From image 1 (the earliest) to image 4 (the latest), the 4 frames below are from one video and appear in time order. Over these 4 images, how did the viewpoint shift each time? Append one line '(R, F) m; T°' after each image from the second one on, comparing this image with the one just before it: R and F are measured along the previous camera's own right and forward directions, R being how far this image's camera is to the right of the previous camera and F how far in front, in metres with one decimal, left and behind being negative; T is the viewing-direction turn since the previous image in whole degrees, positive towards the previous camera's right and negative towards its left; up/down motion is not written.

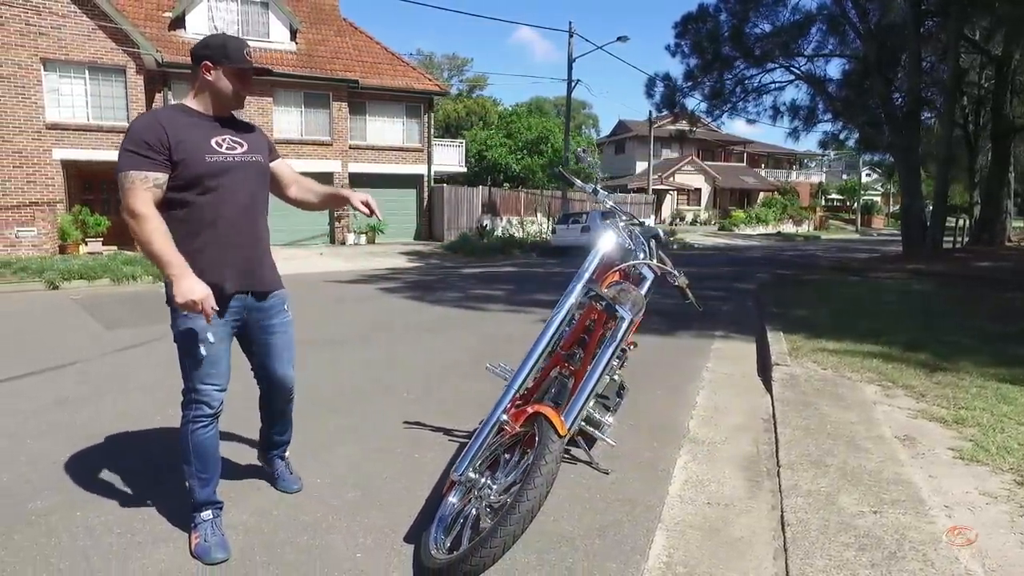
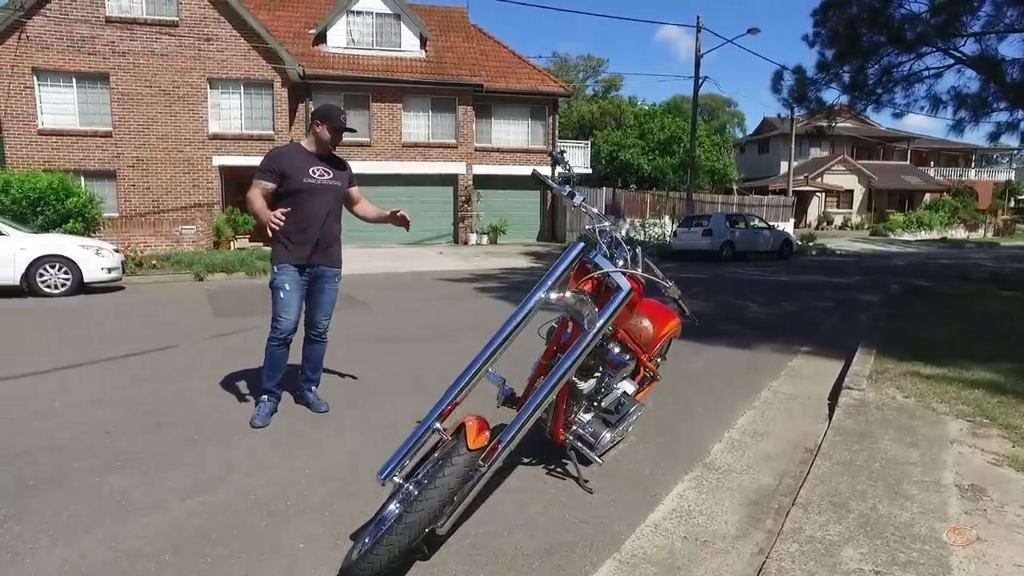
(+1.0, +0.3) m; -13°
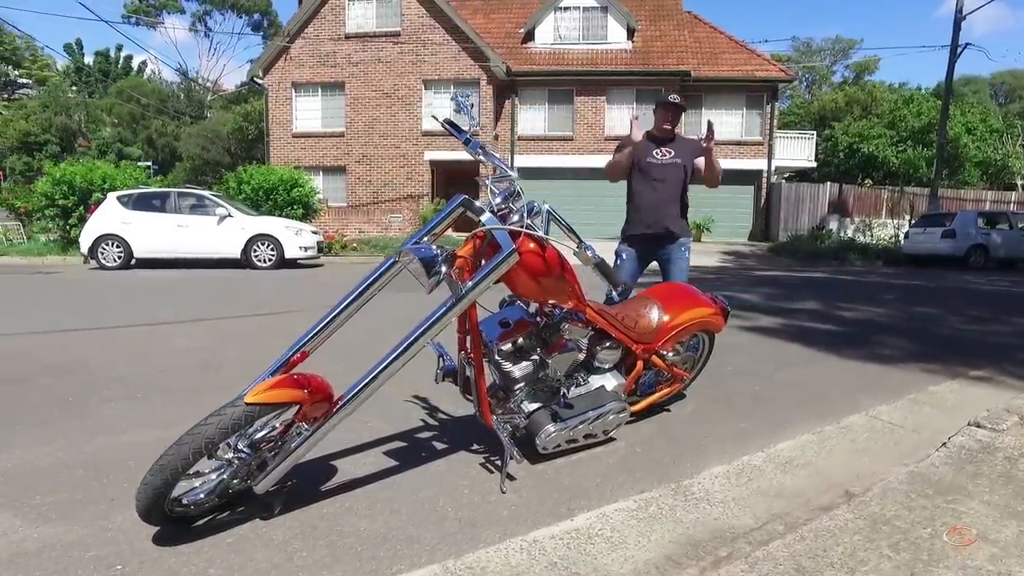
(+1.8, +0.9) m; -21°
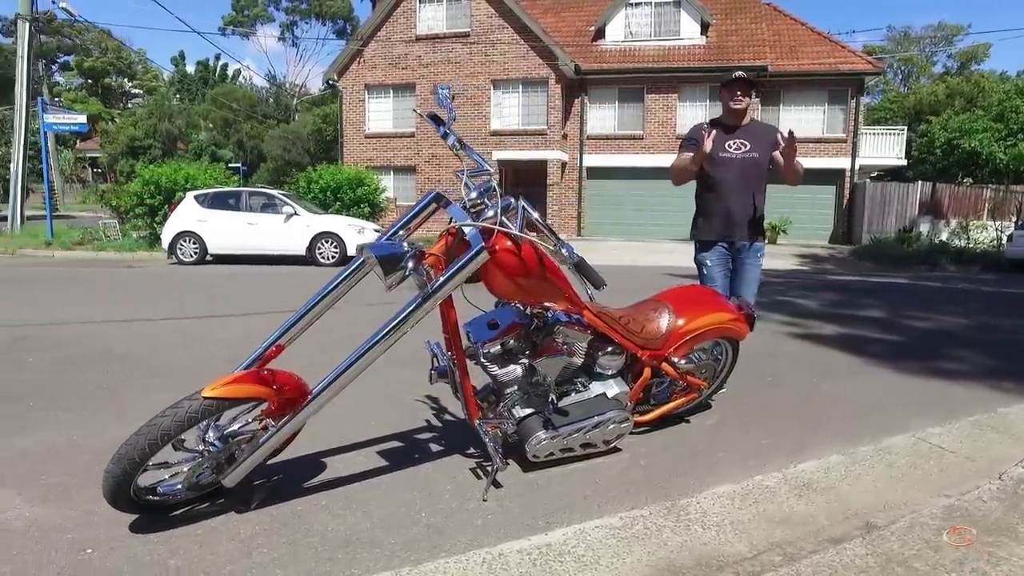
(+0.5, +0.2) m; -7°
